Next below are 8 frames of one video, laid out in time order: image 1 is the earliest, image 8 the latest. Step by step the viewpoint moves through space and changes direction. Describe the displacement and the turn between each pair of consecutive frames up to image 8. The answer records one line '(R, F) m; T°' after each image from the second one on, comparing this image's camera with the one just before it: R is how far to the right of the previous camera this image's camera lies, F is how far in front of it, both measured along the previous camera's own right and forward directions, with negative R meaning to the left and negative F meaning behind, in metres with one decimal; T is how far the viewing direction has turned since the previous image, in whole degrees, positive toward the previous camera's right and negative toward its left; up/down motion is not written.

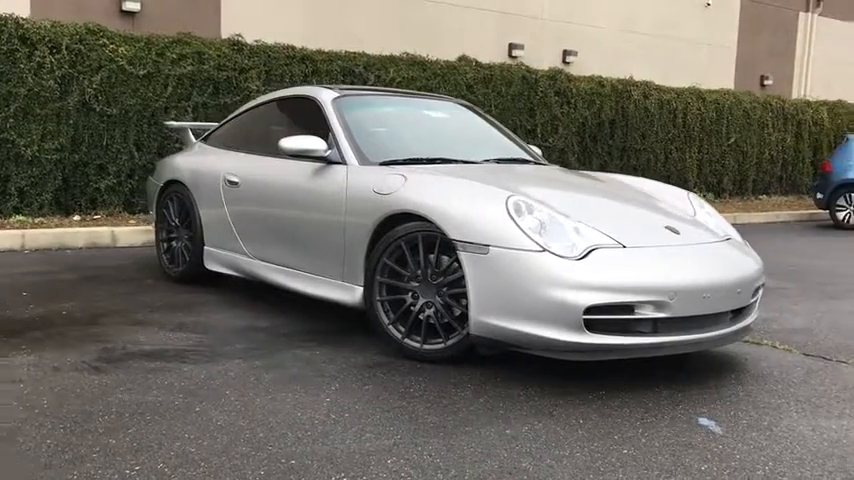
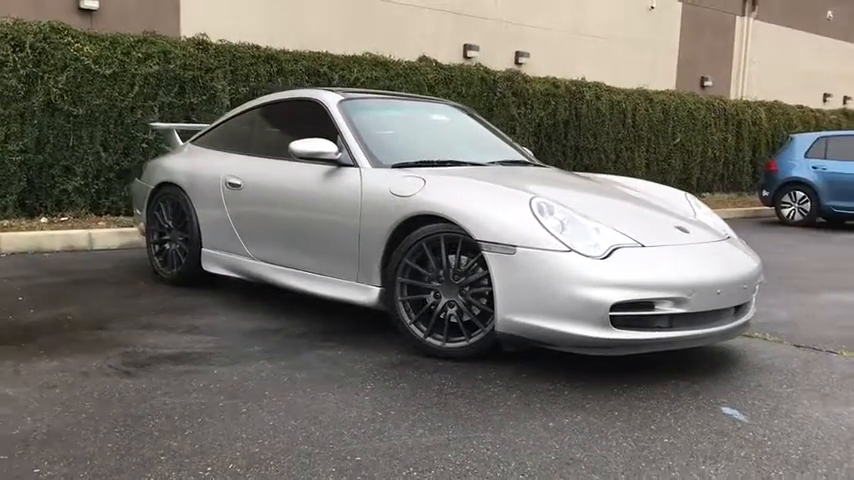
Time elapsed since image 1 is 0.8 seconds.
(-0.4, -0.1) m; +4°
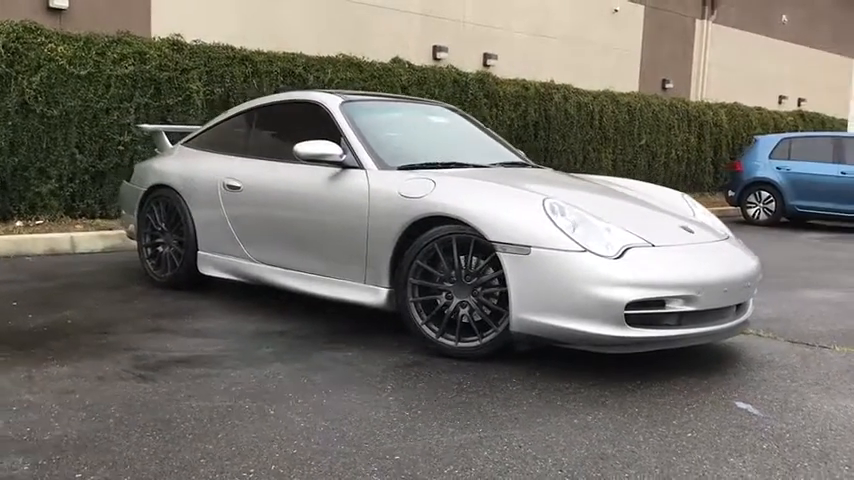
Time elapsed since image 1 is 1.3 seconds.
(-0.3, 0.0) m; +3°
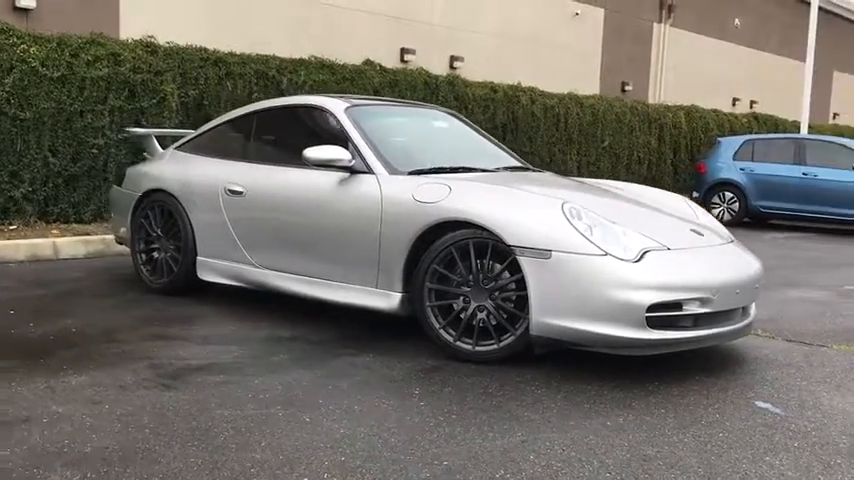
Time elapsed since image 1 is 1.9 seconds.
(-0.3, 0.0) m; +3°
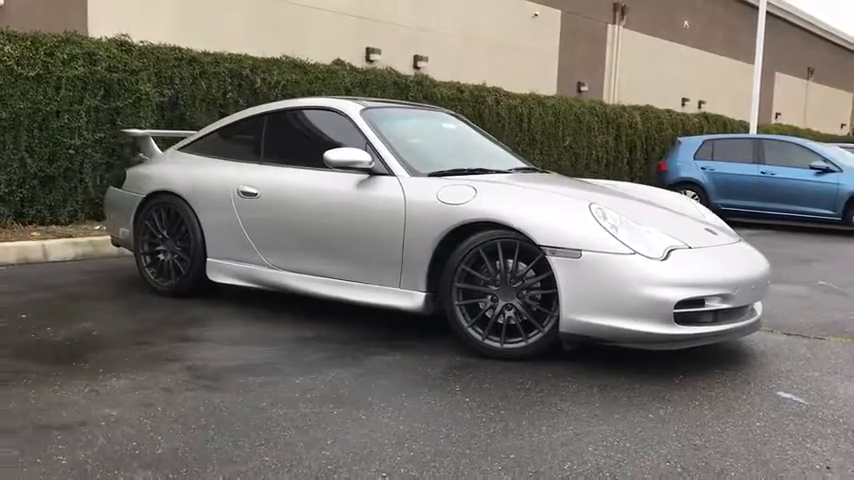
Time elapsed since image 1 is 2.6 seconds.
(-0.4, -0.1) m; +4°
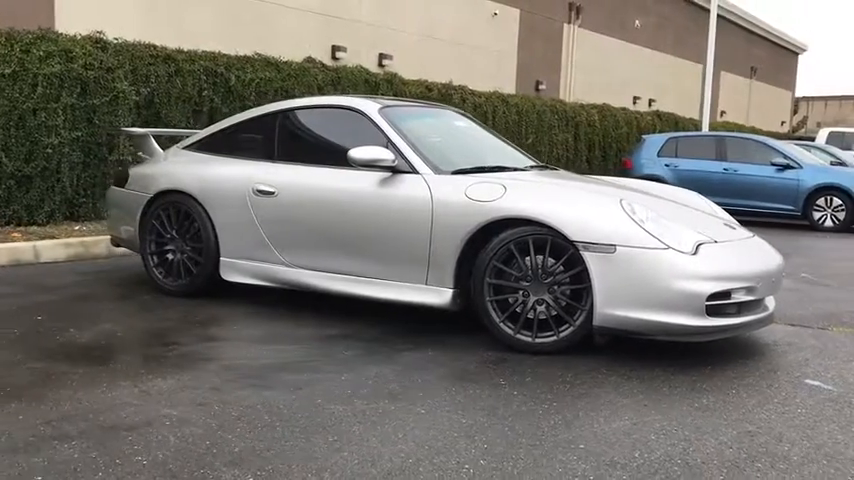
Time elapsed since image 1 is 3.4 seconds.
(-0.4, 0.0) m; +4°
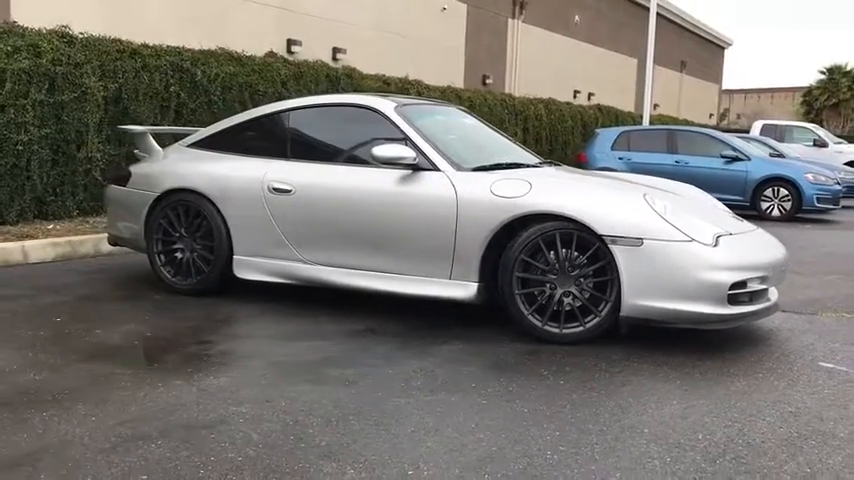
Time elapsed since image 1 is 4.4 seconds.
(-0.5, -0.1) m; +5°
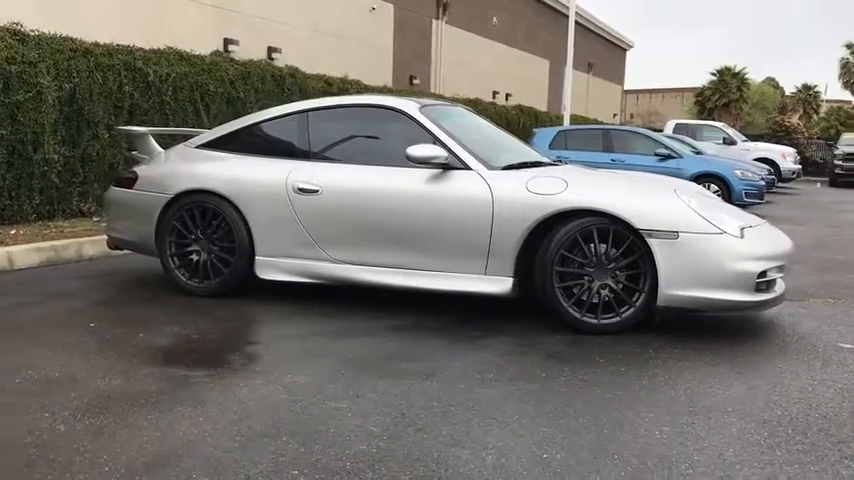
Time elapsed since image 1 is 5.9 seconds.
(-0.8, -0.1) m; +6°
